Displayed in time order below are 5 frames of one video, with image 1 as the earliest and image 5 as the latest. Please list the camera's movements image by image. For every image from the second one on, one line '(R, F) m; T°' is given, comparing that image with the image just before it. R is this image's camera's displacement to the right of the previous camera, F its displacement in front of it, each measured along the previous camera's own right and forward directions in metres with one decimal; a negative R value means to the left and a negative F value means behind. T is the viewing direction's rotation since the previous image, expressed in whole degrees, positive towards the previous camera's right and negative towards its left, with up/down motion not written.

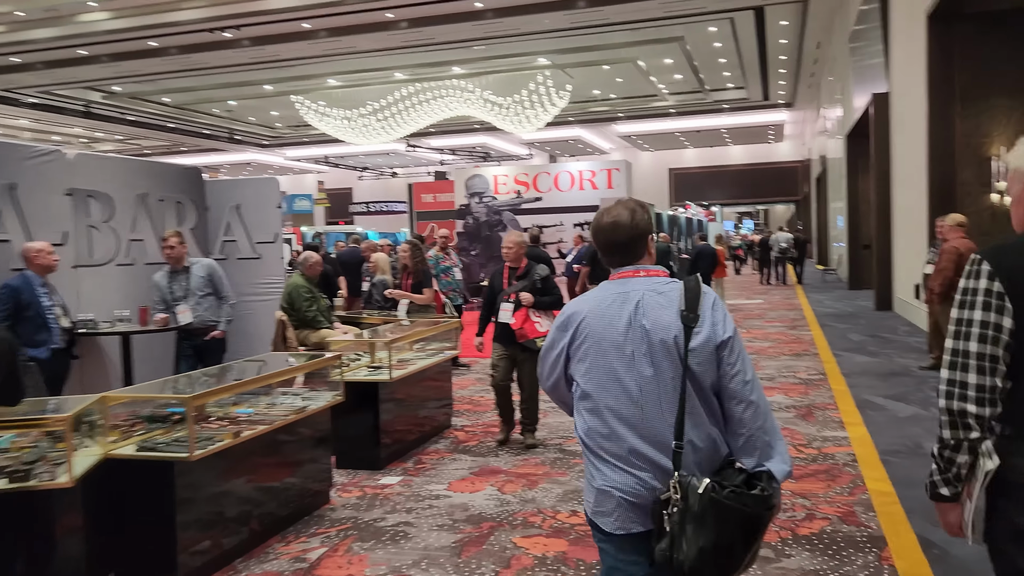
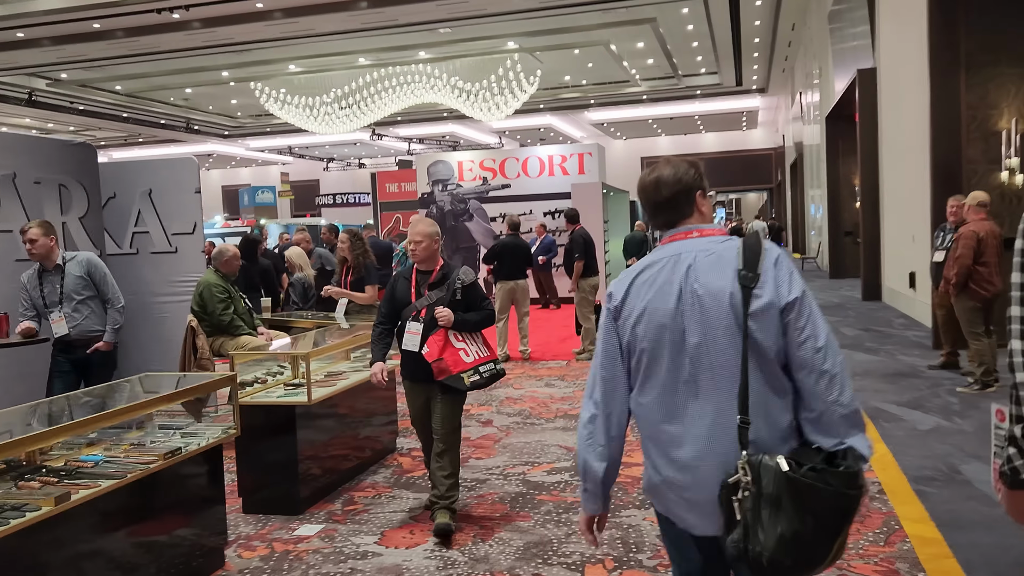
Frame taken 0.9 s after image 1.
(+0.1, +0.8) m; +2°
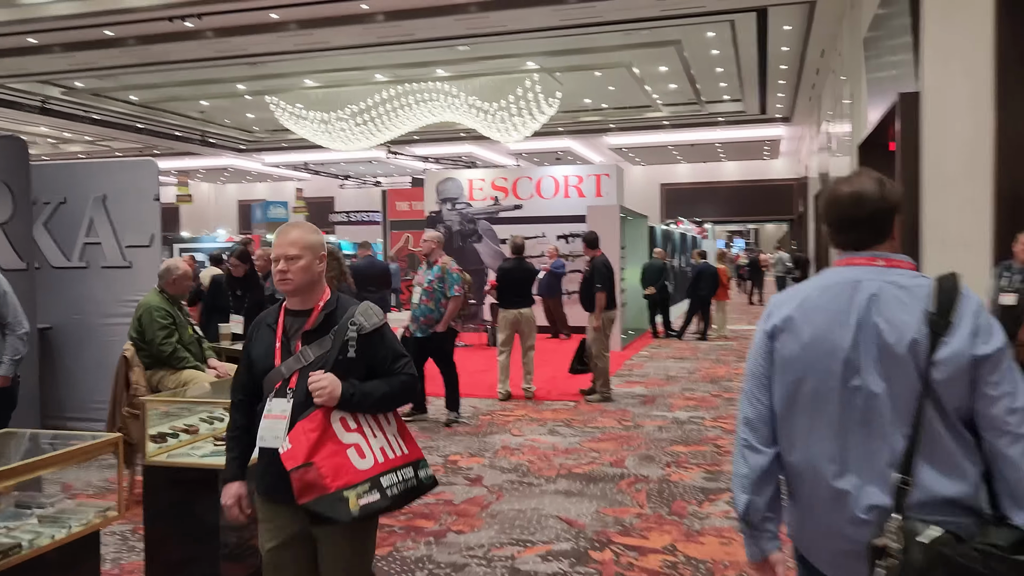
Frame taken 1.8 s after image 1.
(+0.1, +0.7) m; -1°
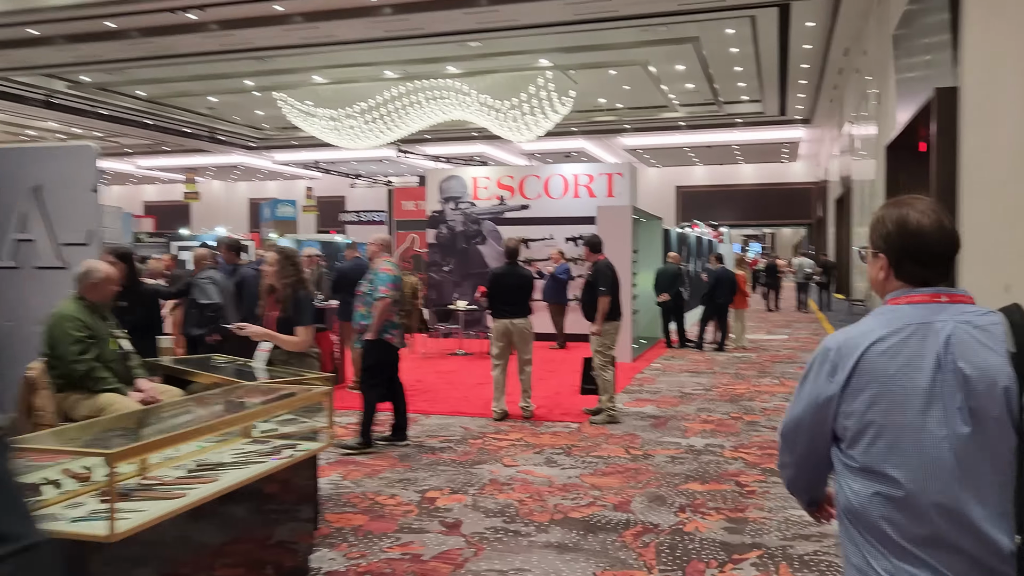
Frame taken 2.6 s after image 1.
(+0.1, +0.6) m; -1°
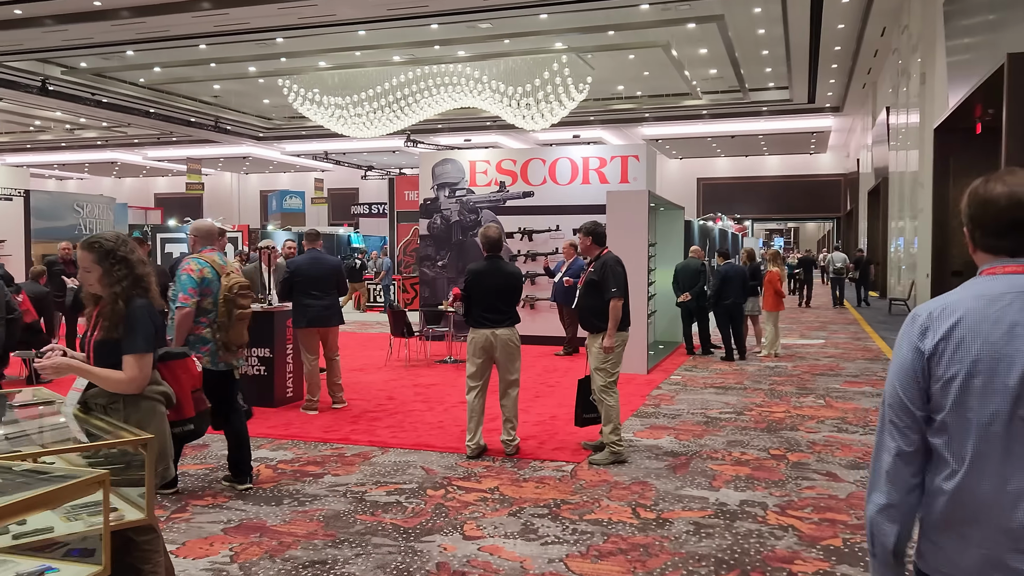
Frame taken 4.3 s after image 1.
(+0.2, +1.2) m; -1°
